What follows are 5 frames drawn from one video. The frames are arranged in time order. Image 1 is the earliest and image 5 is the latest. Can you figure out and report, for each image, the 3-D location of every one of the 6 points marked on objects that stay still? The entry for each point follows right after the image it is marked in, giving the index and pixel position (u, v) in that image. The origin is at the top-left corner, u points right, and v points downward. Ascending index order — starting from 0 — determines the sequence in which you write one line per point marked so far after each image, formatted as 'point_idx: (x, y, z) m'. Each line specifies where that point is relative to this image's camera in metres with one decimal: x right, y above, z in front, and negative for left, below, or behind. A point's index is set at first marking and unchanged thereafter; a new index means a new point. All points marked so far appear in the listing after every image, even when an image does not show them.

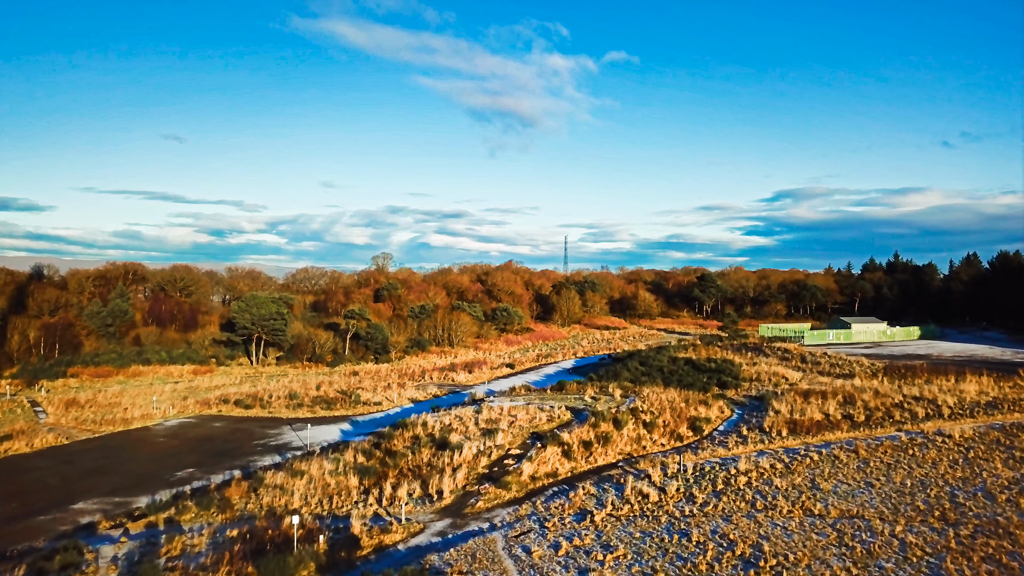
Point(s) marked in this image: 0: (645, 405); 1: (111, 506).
0: (+4.5, -3.9, +19.4) m
1: (-10.9, -6.0, +15.7) m
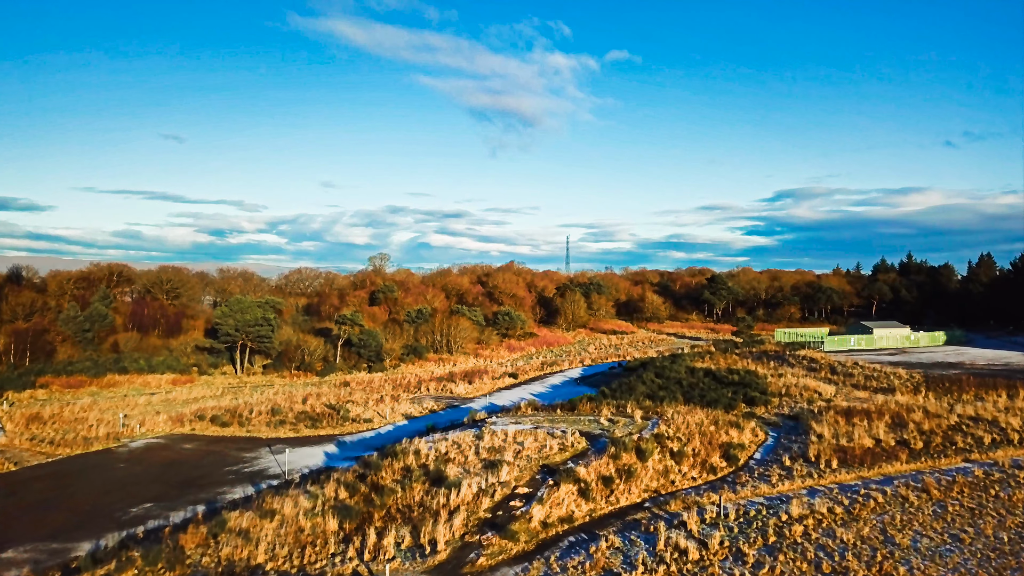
0: (+4.6, -4.1, +16.9) m
1: (-10.8, -6.2, +13.3) m
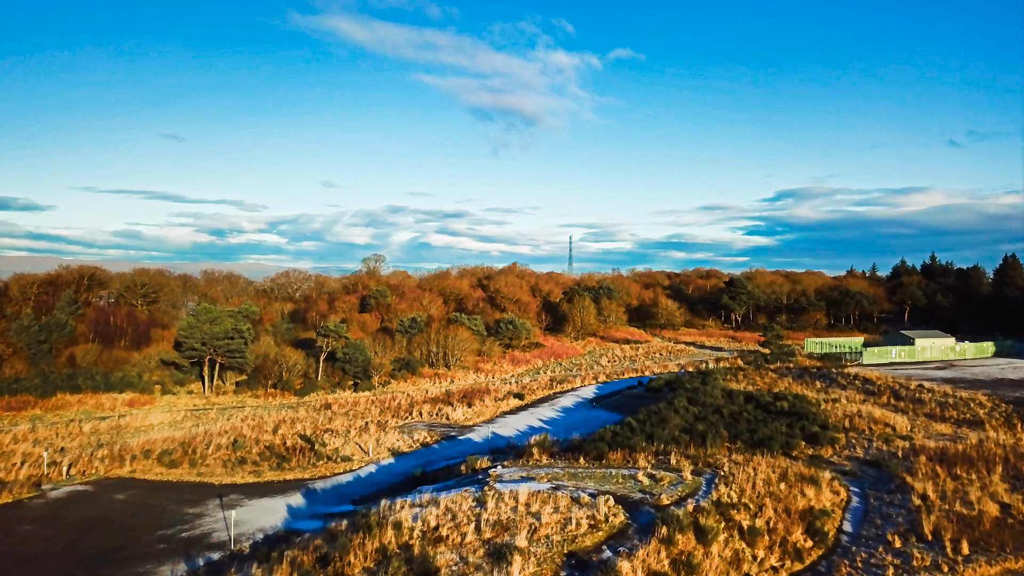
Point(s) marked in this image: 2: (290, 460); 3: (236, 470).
0: (+4.9, -4.5, +12.9) m
1: (-10.5, -6.5, +9.2) m
2: (-7.7, -6.0, +20.0) m
3: (-9.2, -6.0, +19.2) m
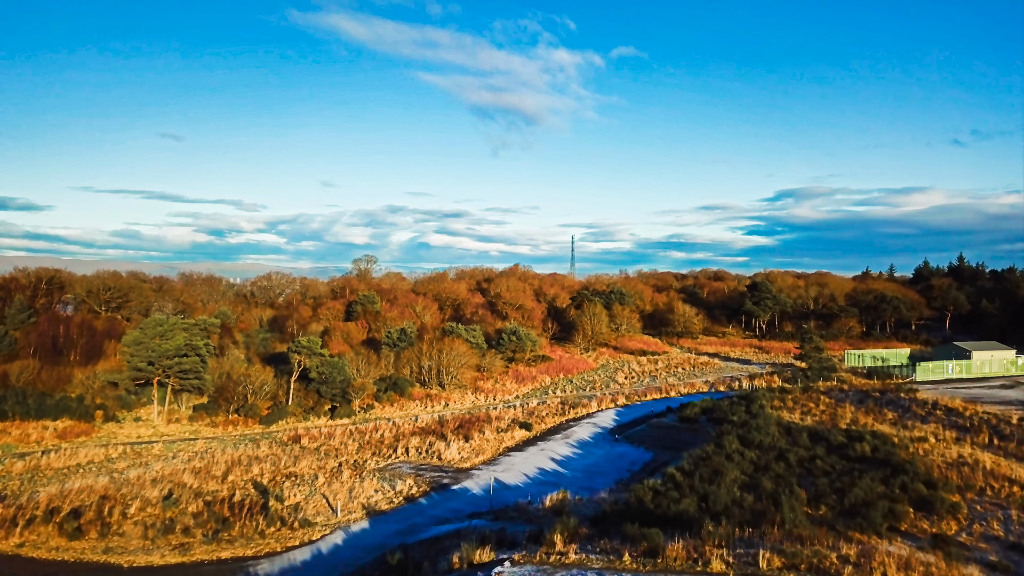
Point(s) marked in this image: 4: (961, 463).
0: (+5.1, -4.9, +8.3) m
1: (-10.3, -6.9, +4.7) m
2: (-7.4, -6.3, +15.4) m
3: (-9.0, -6.4, +14.6) m
4: (+12.6, -4.9, +16.3) m
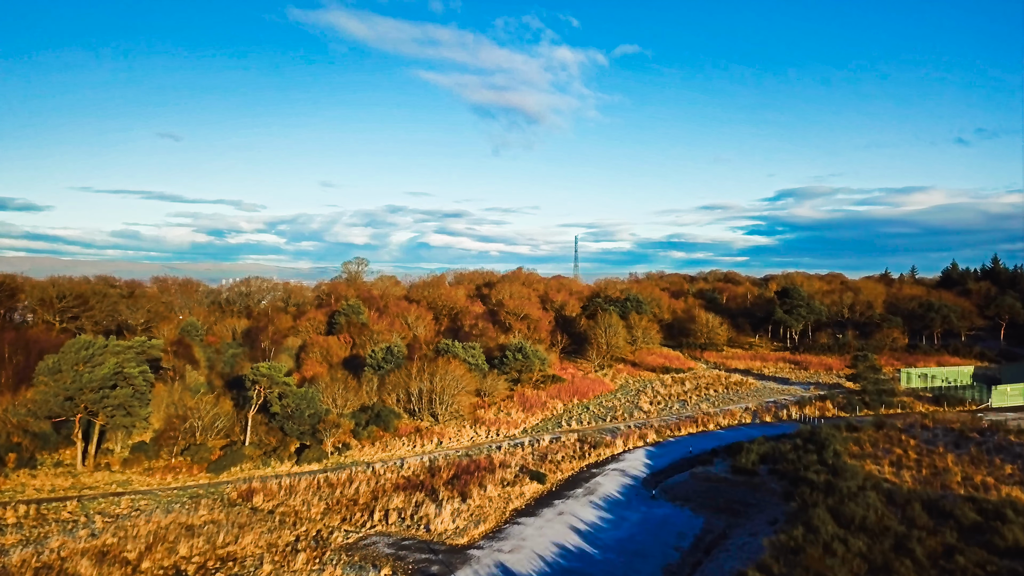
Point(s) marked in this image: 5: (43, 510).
0: (+5.4, -5.4, +3.5) m
1: (-10.0, -7.4, -0.1) m
2: (-7.2, -6.8, +10.6) m
3: (-8.7, -6.9, +9.8) m
4: (+12.9, -5.4, +11.5) m
5: (-14.2, -6.7, +17.5) m
